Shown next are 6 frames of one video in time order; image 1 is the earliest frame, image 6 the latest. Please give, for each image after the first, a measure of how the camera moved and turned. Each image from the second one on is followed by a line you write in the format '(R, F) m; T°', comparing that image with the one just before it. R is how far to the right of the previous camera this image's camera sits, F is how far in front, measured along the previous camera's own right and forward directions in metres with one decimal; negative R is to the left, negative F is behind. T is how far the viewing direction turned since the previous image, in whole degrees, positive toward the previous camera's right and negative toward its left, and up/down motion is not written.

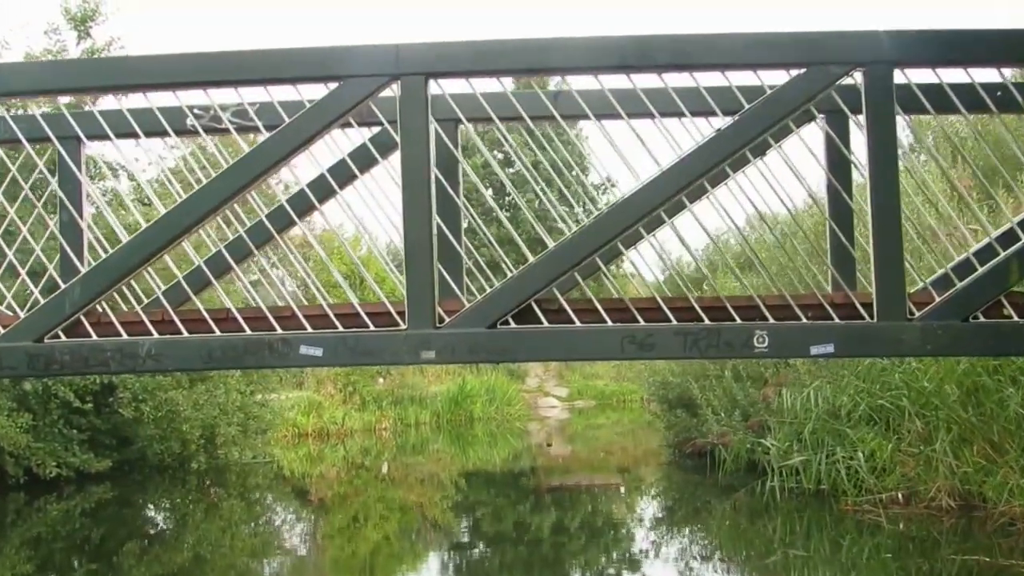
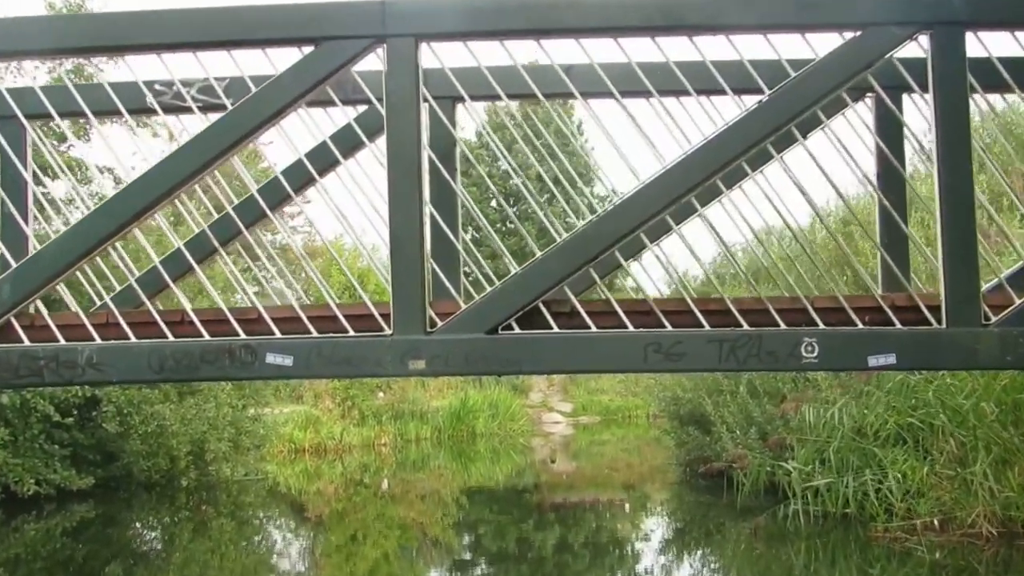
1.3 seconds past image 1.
(0.0, +0.5) m; 0°
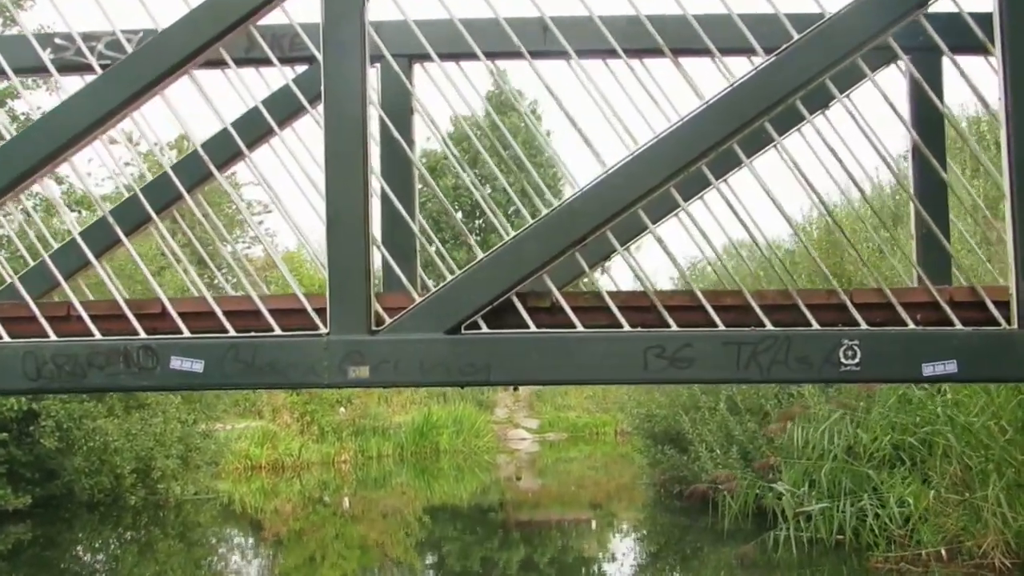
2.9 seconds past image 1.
(0.0, +0.6) m; +1°
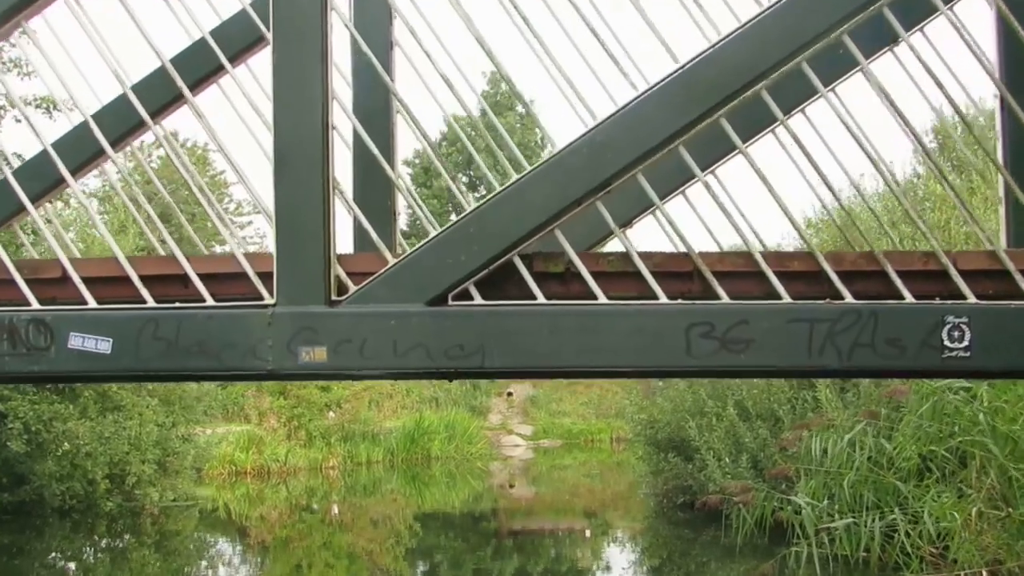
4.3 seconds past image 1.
(0.0, +0.6) m; 0°
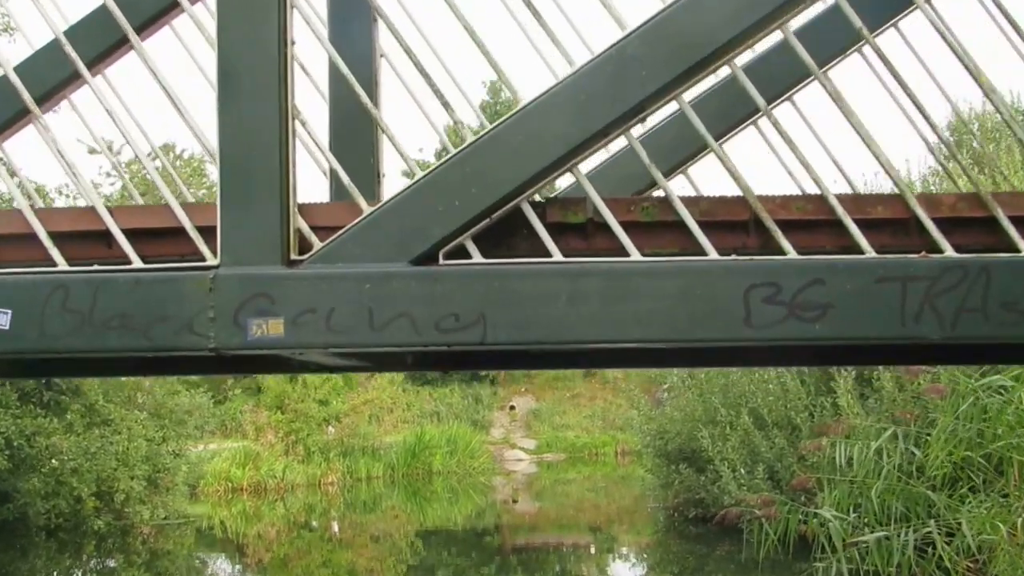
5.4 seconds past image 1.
(0.0, +0.4) m; 0°
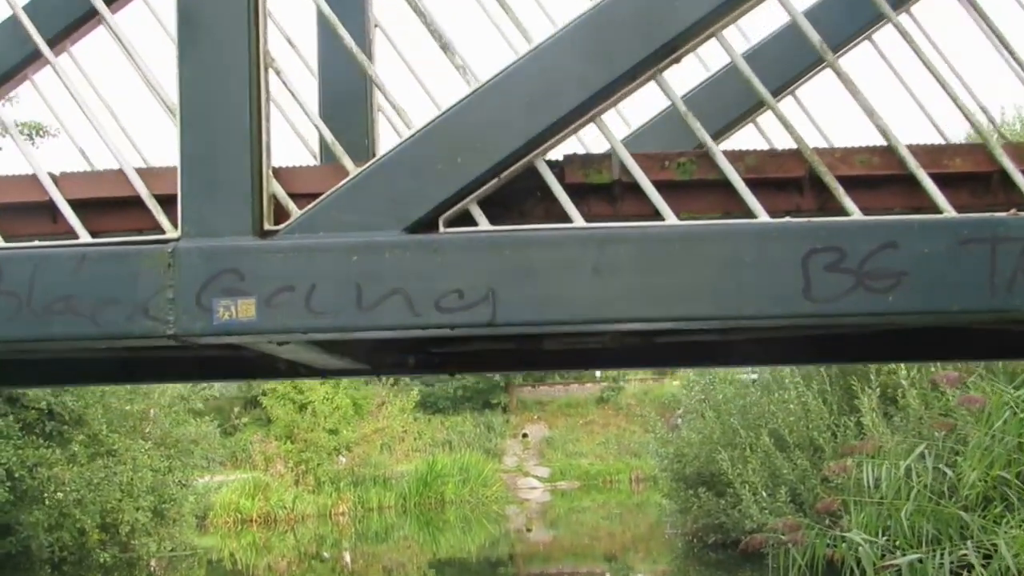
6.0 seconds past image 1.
(0.0, +0.2) m; 0°
